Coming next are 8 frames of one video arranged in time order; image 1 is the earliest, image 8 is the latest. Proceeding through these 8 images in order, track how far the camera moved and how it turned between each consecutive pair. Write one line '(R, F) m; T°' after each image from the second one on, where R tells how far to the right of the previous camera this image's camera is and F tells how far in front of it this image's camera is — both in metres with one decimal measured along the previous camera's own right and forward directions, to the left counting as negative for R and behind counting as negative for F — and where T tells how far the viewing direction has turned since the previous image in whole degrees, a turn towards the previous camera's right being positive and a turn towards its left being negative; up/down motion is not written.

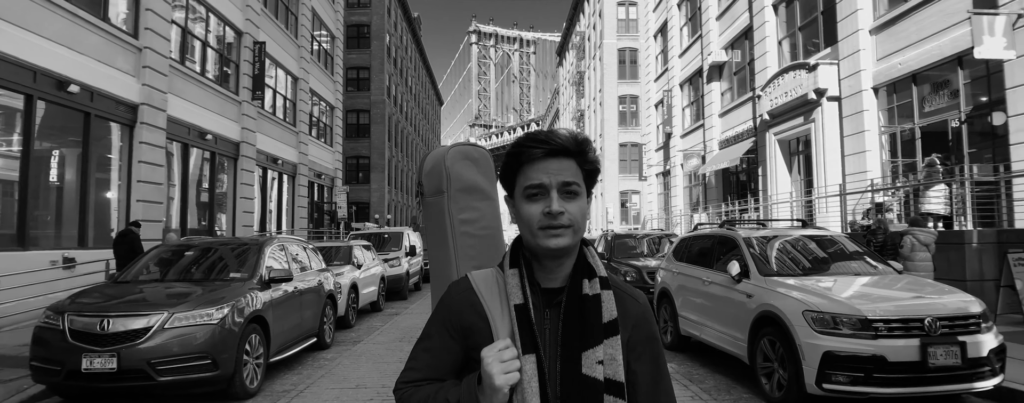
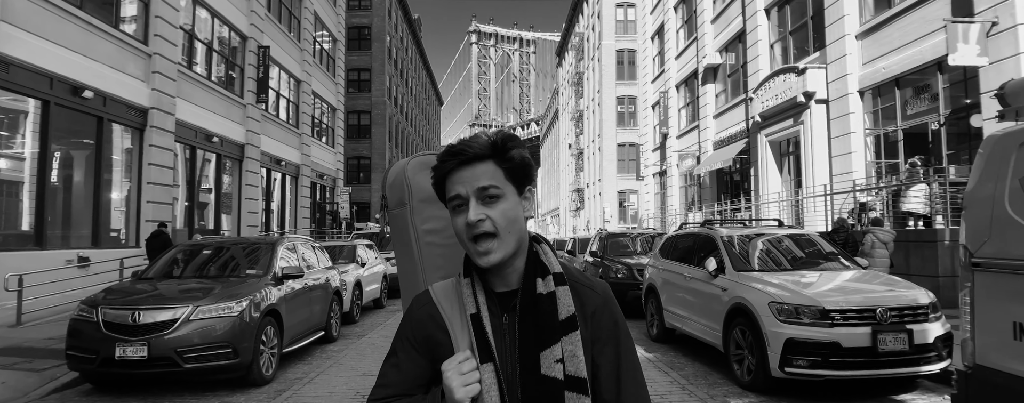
(+0.1, -0.4) m; 0°
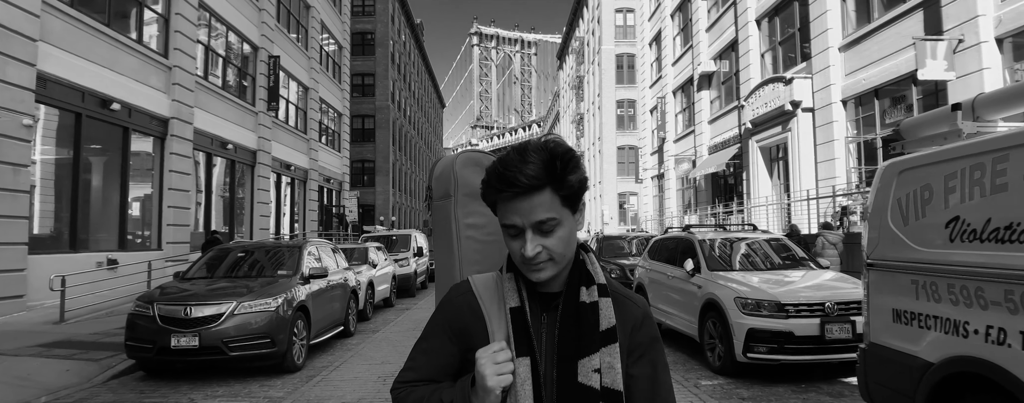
(0.0, -0.8) m; 0°
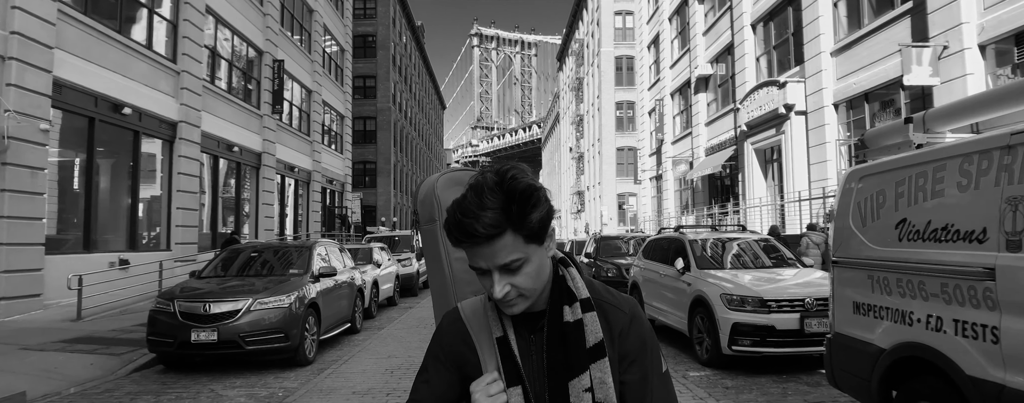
(0.0, -0.4) m; 0°
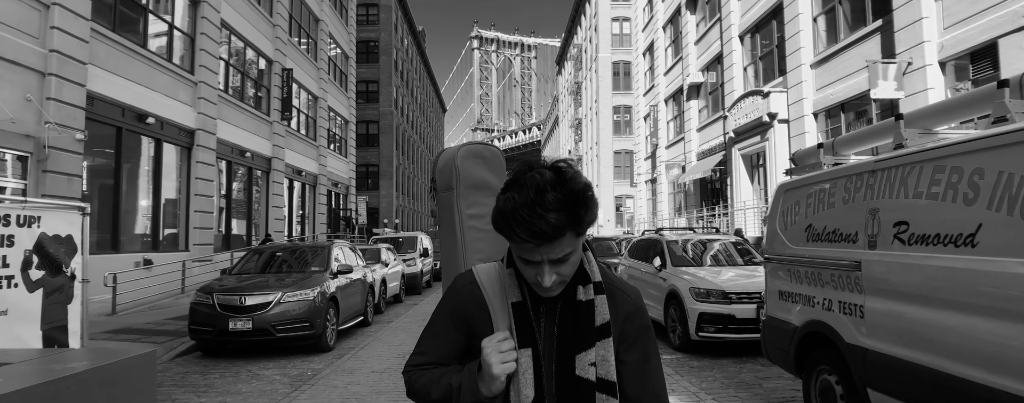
(0.0, -0.9) m; 0°
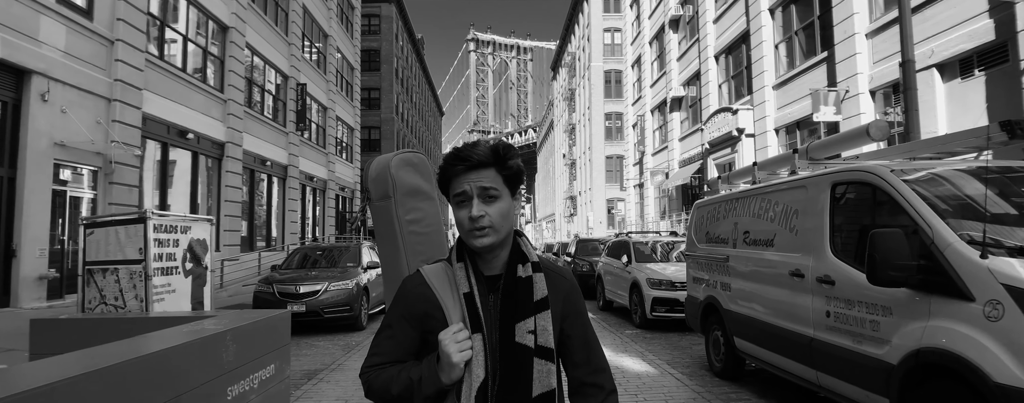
(0.0, -1.9) m; 0°
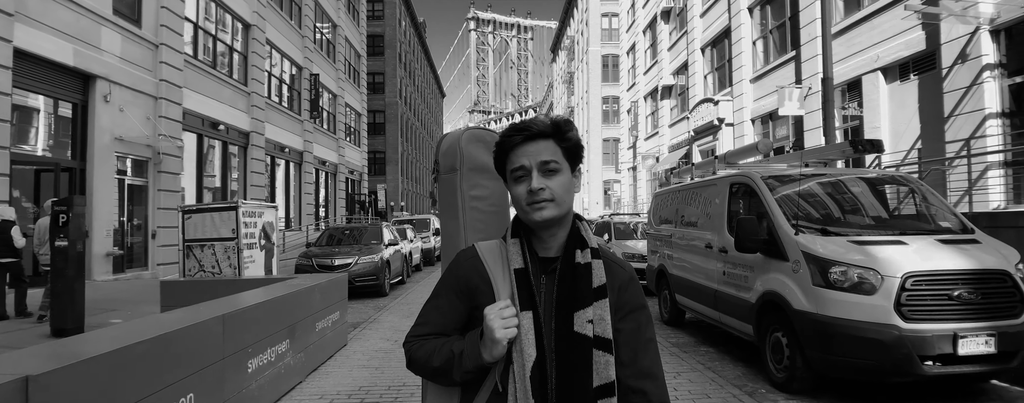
(0.0, -1.8) m; 0°
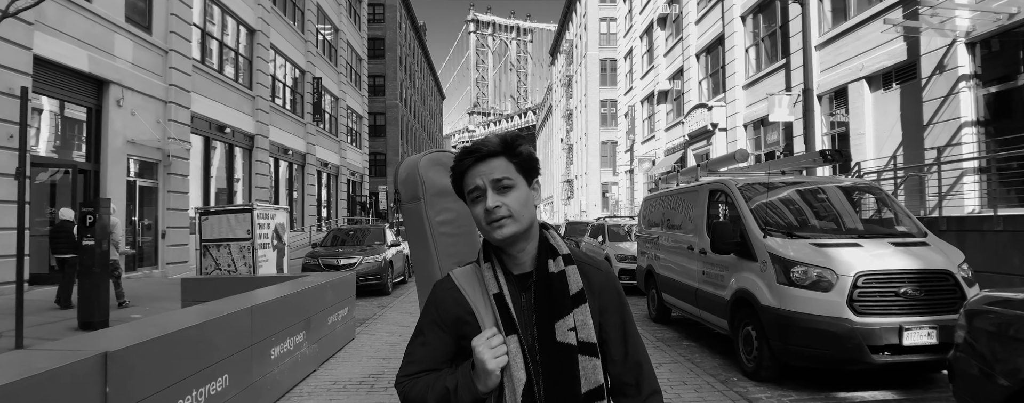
(0.0, -0.5) m; 0°
